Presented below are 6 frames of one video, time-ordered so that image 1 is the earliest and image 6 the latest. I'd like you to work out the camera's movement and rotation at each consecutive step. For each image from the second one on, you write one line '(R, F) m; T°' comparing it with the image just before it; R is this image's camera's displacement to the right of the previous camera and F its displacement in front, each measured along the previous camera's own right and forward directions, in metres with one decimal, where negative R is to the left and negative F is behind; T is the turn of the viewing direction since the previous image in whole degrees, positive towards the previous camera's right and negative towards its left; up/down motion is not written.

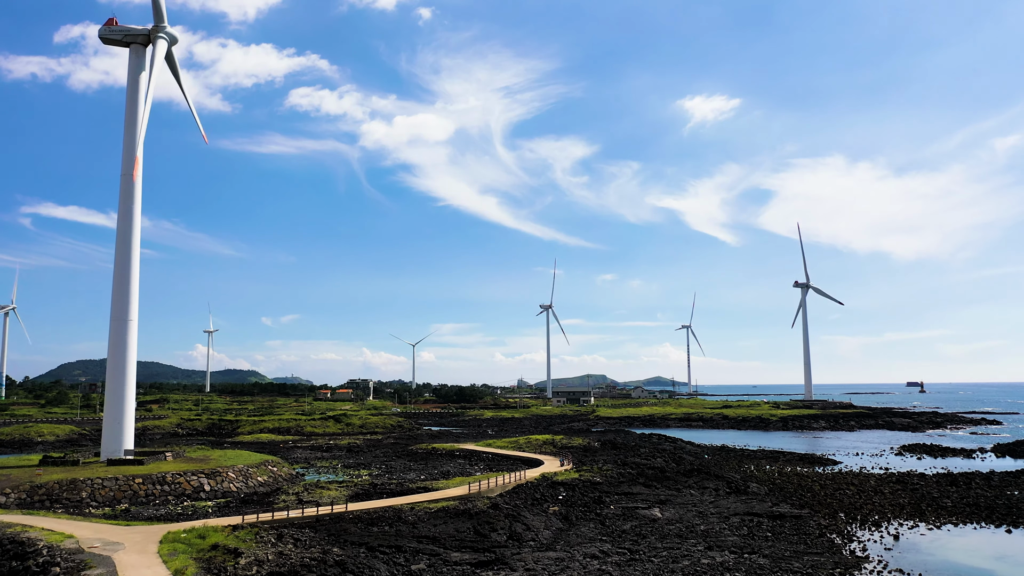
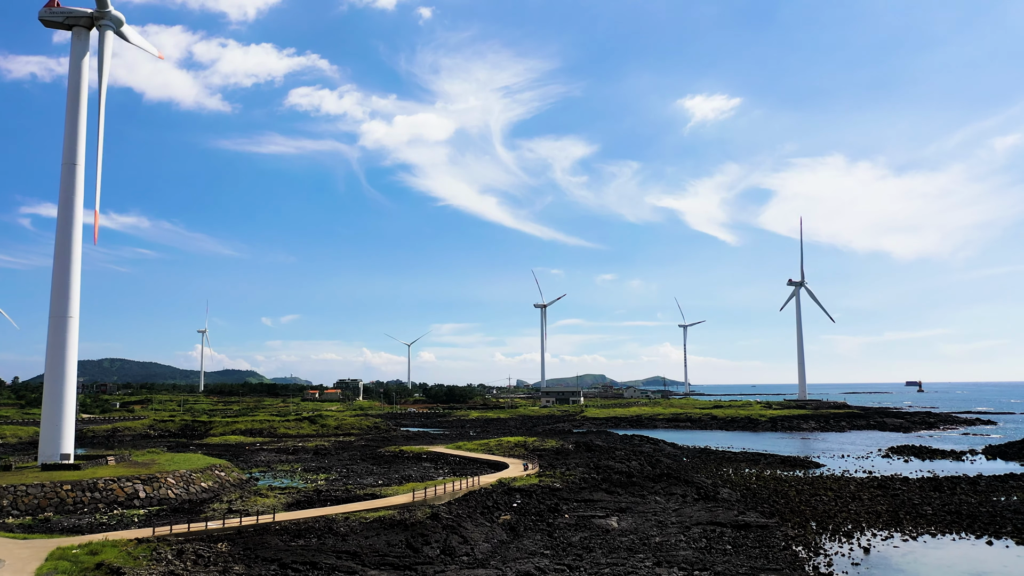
(+3.1, +2.4) m; 0°
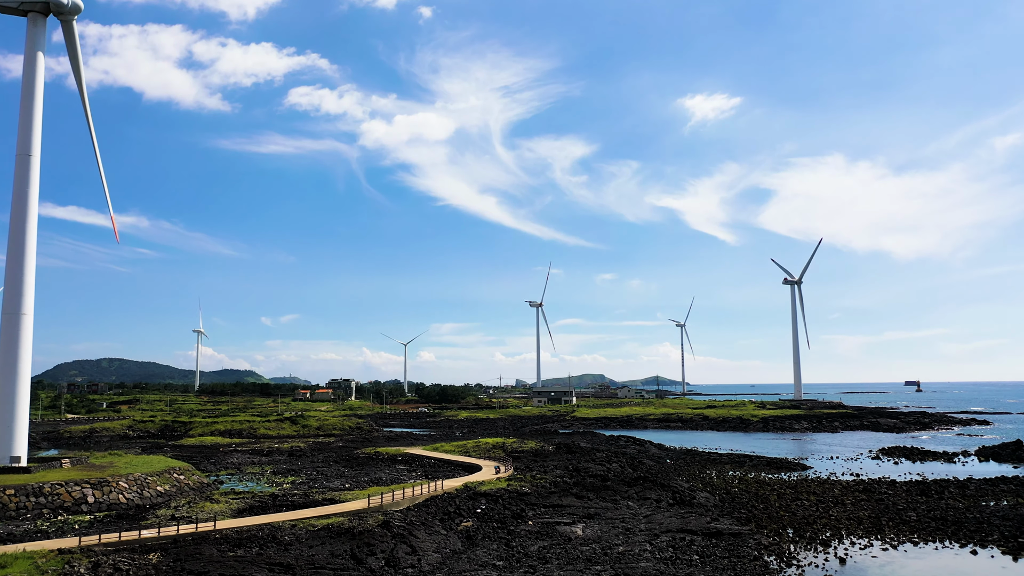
(+2.2, +1.7) m; 0°
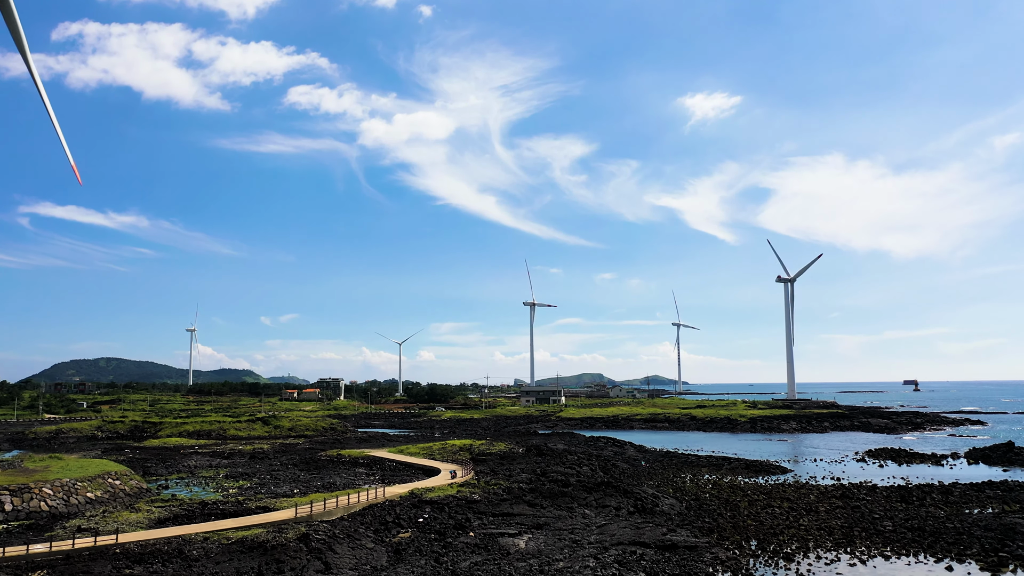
(+3.0, +2.5) m; 0°
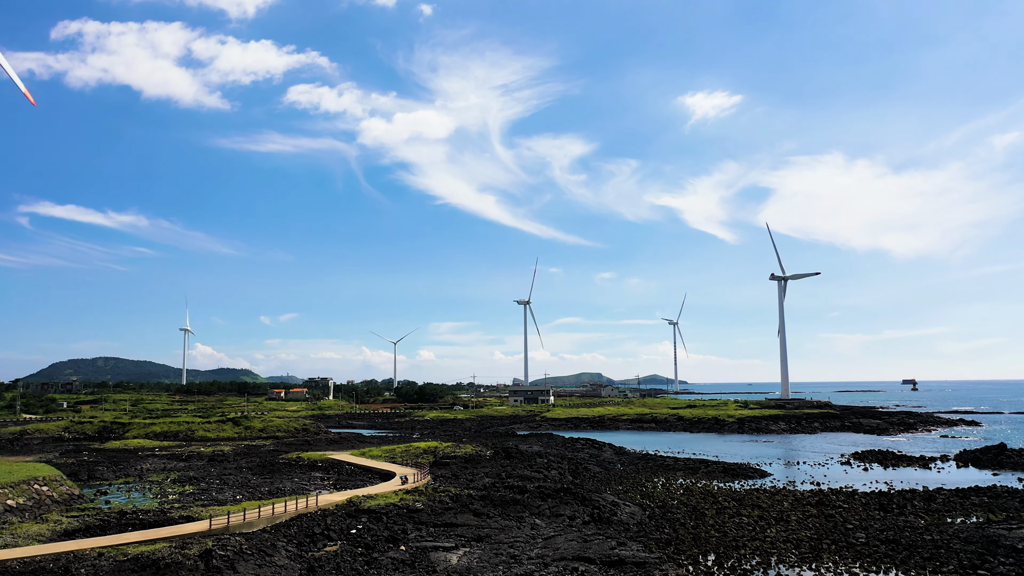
(+3.0, +2.5) m; 0°
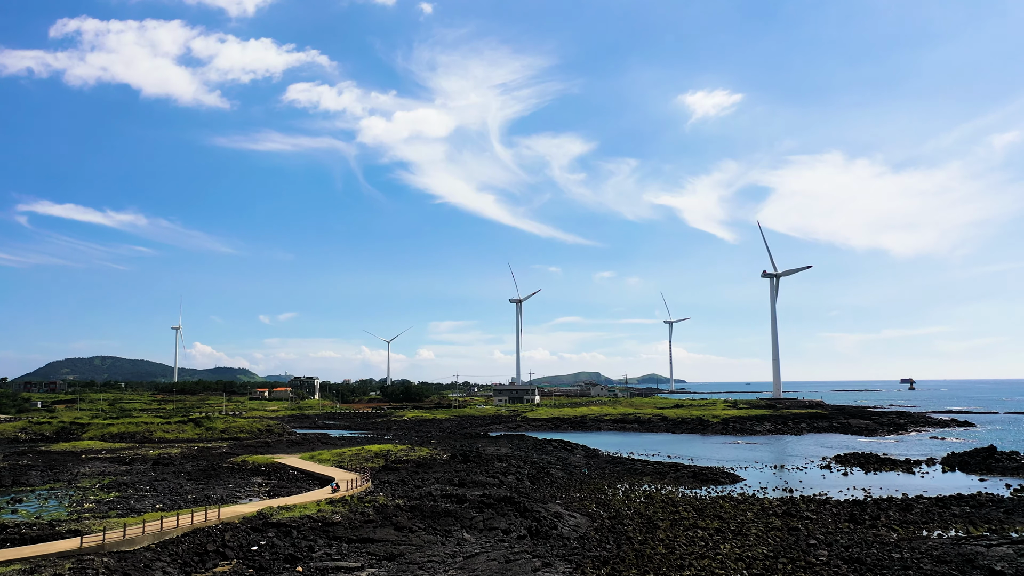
(+3.6, +3.1) m; 0°
